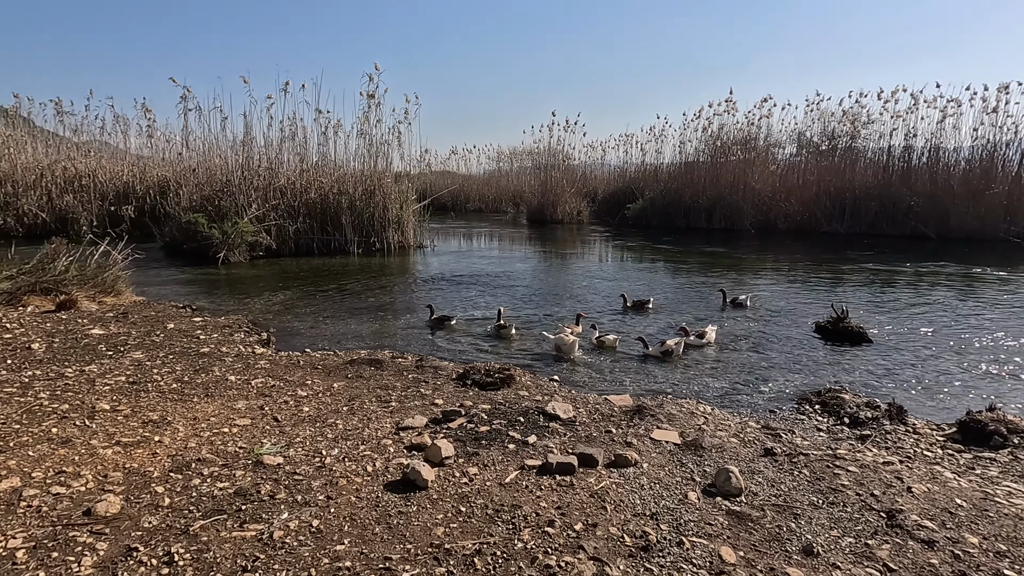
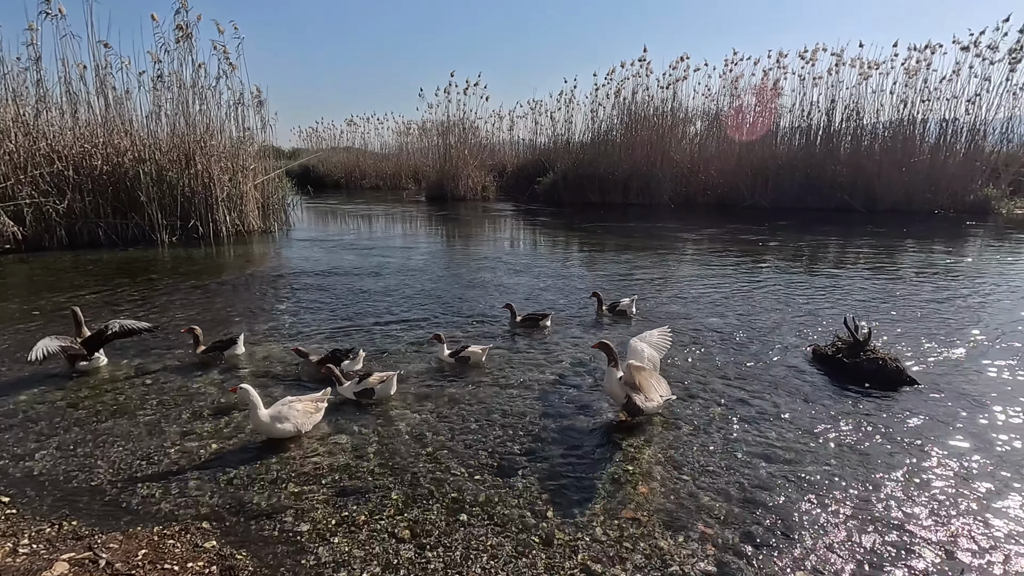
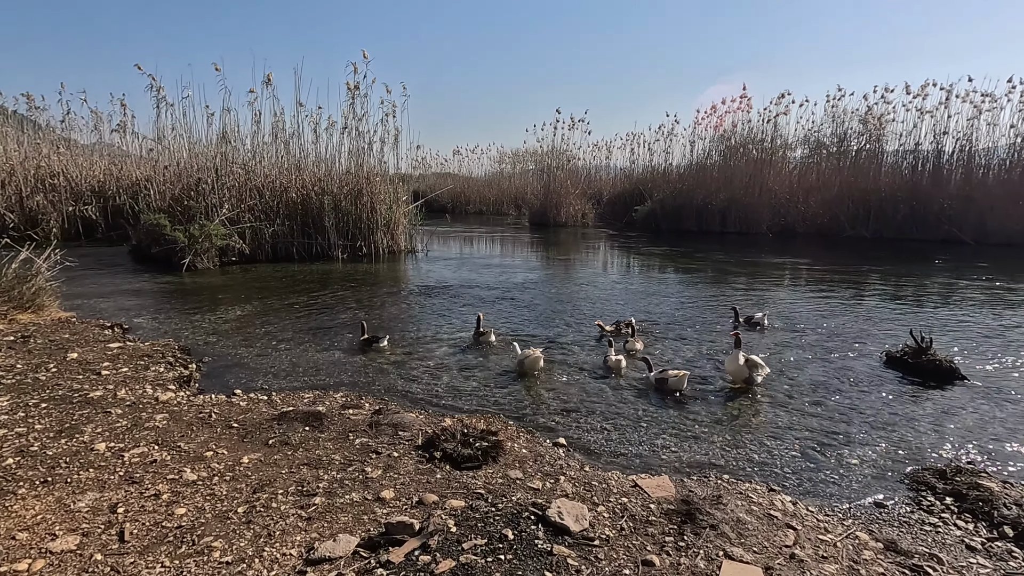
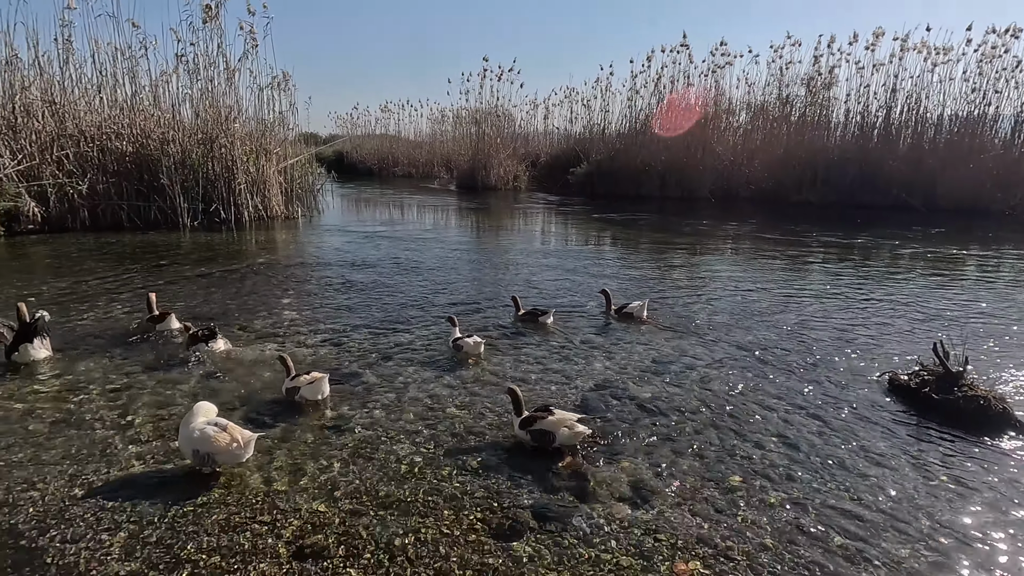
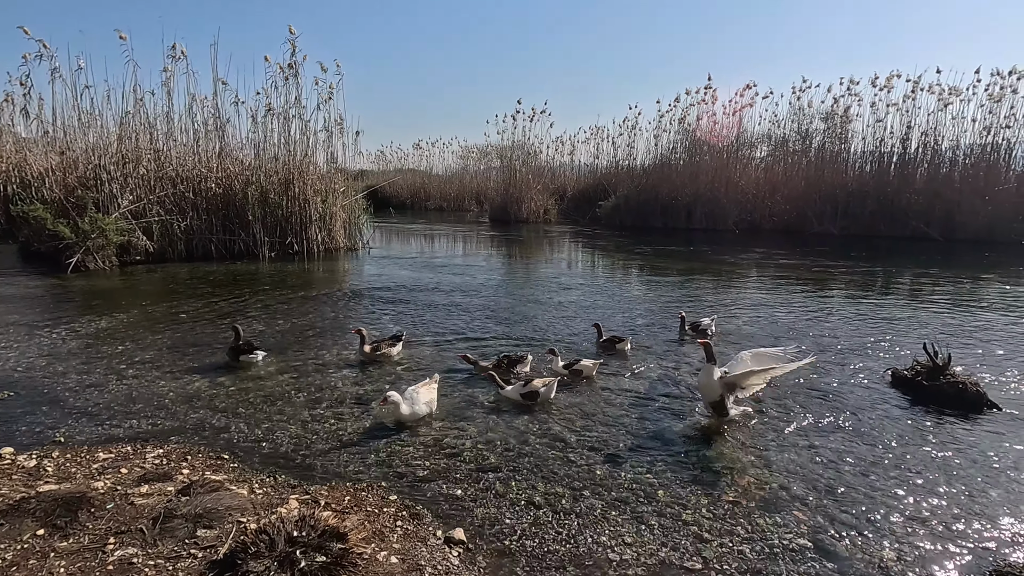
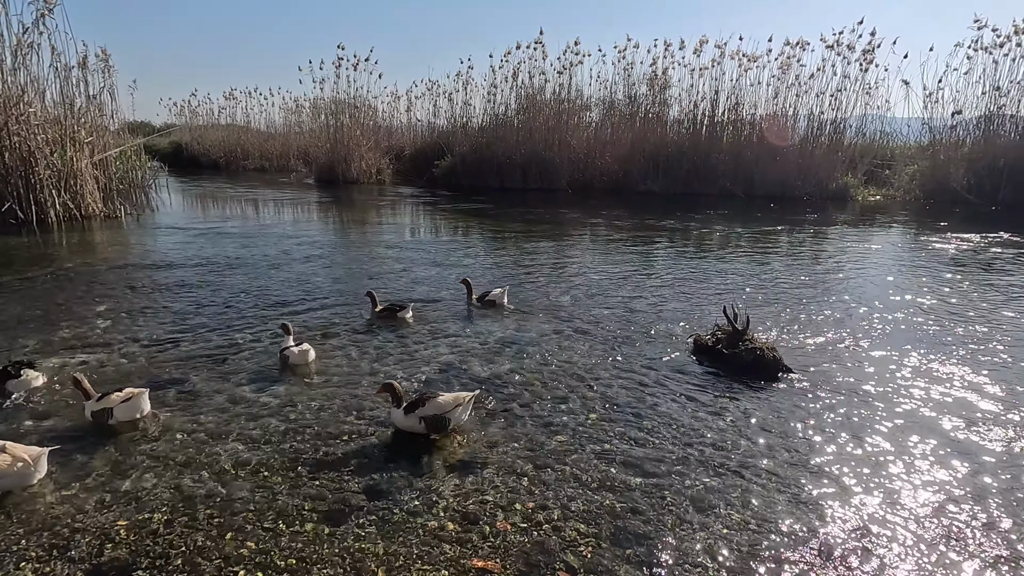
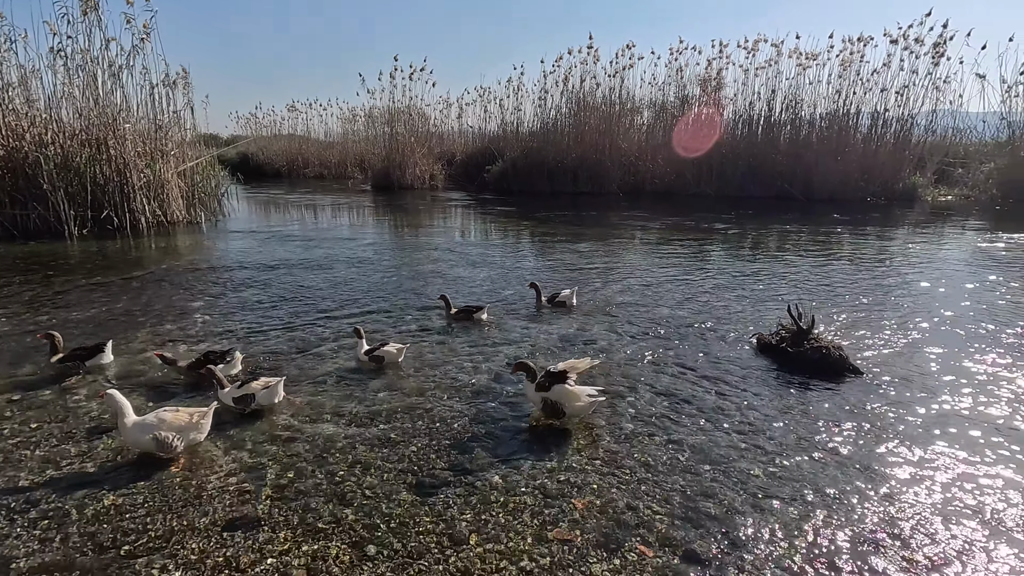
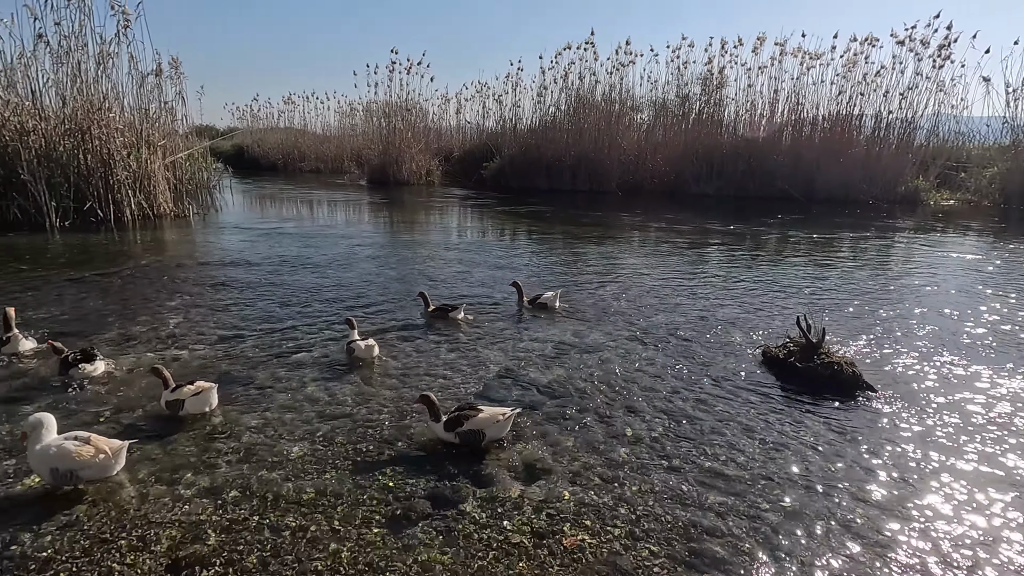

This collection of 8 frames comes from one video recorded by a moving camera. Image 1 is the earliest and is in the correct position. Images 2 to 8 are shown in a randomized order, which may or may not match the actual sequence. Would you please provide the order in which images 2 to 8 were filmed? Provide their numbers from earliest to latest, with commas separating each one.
3, 5, 2, 7, 6, 8, 4
